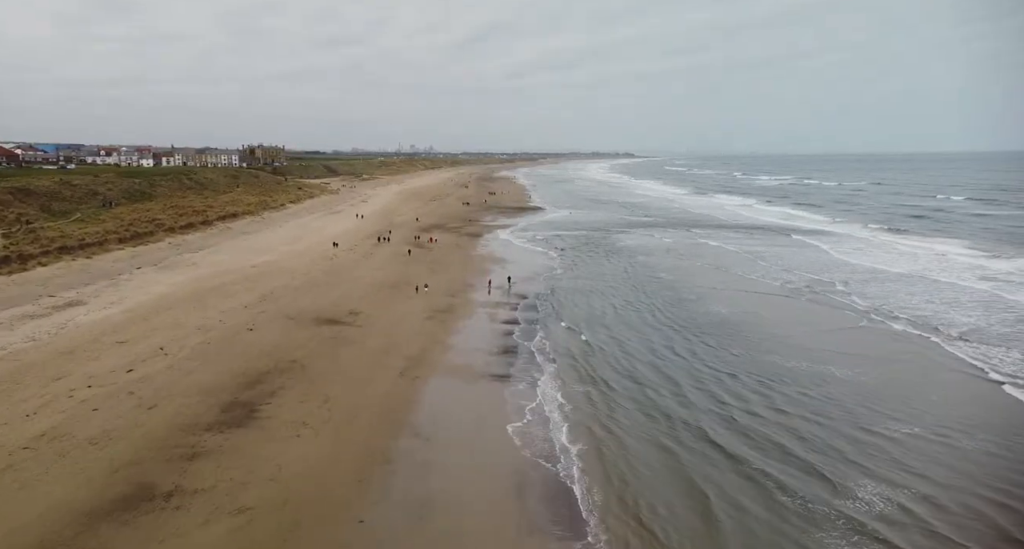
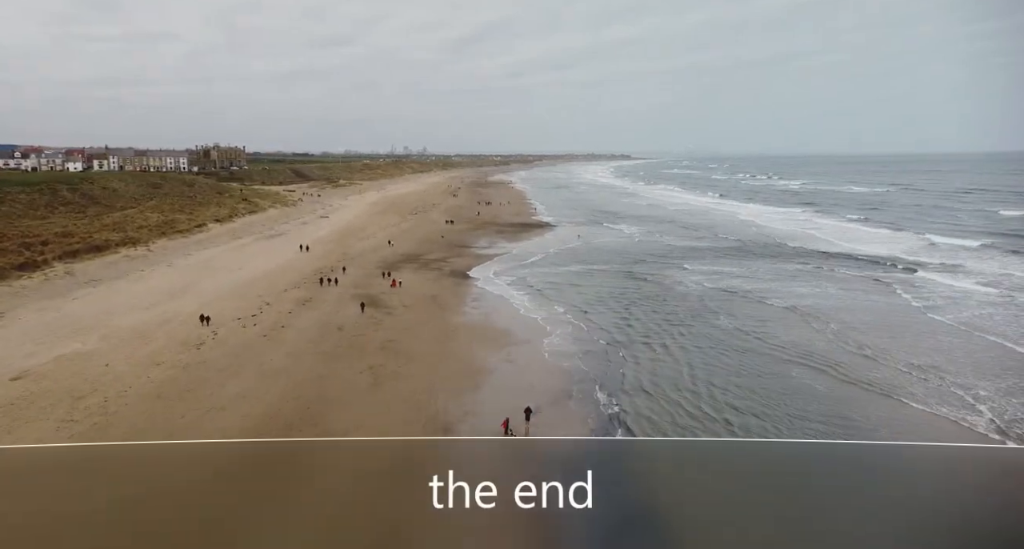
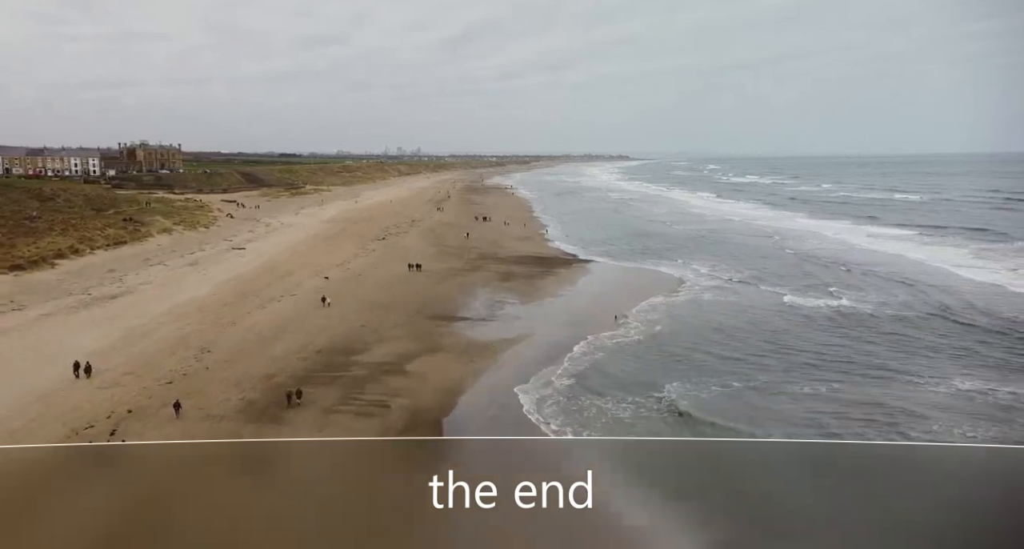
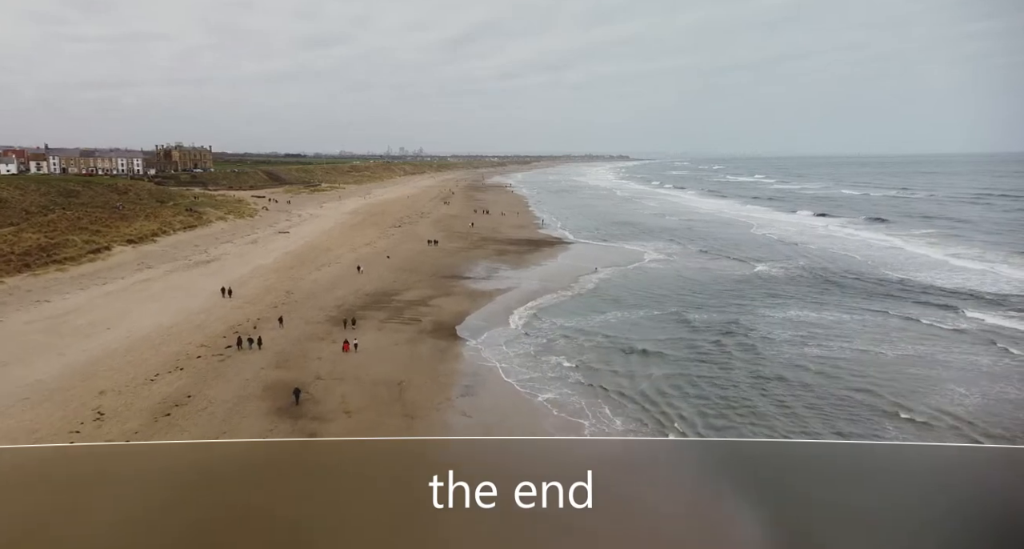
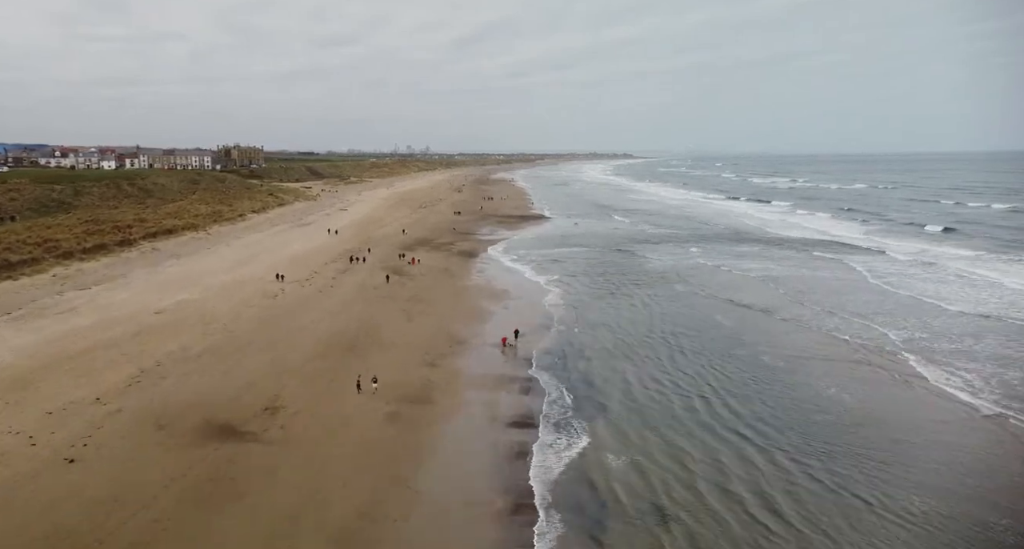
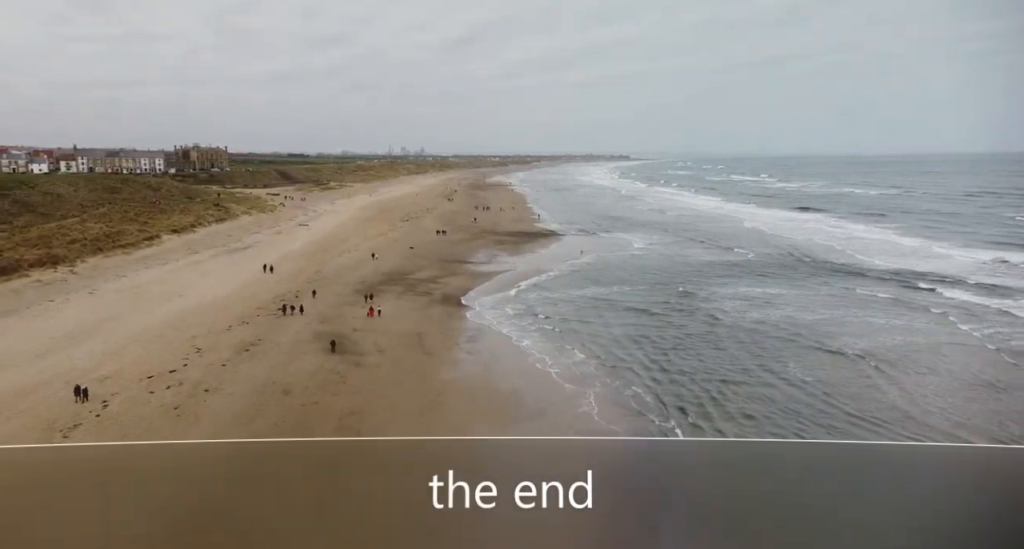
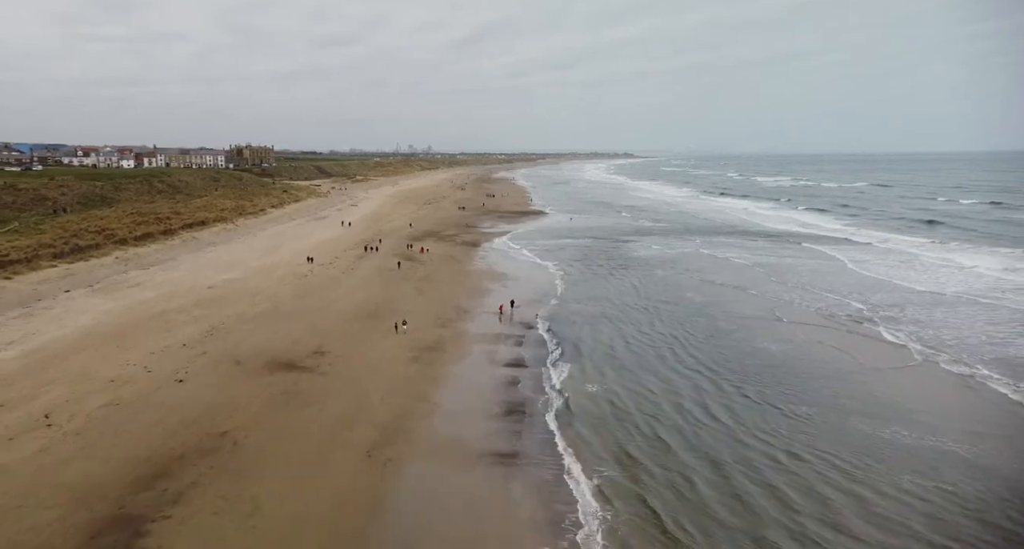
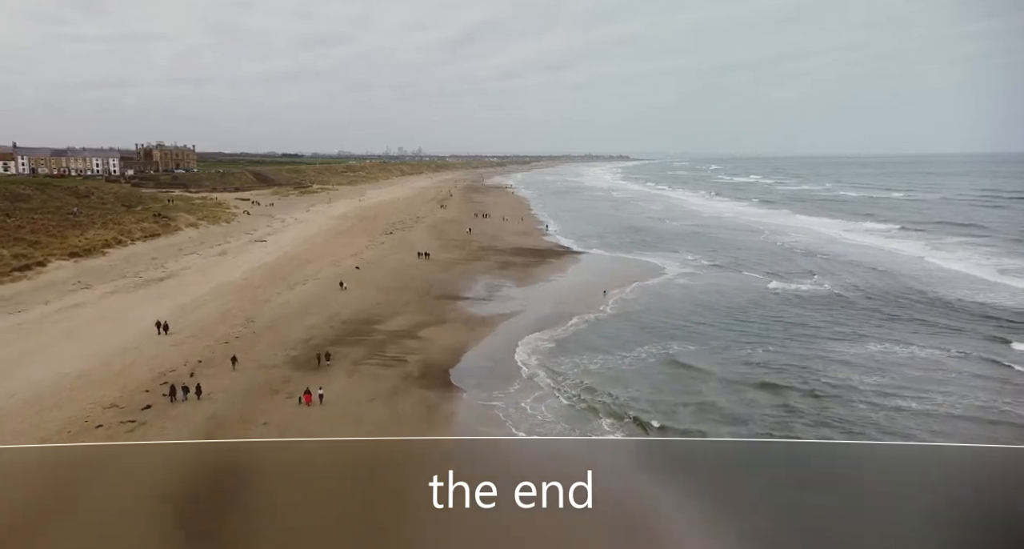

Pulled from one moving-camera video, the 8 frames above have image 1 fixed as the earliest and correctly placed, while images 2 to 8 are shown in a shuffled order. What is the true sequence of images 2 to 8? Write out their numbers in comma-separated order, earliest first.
7, 5, 2, 6, 4, 8, 3
